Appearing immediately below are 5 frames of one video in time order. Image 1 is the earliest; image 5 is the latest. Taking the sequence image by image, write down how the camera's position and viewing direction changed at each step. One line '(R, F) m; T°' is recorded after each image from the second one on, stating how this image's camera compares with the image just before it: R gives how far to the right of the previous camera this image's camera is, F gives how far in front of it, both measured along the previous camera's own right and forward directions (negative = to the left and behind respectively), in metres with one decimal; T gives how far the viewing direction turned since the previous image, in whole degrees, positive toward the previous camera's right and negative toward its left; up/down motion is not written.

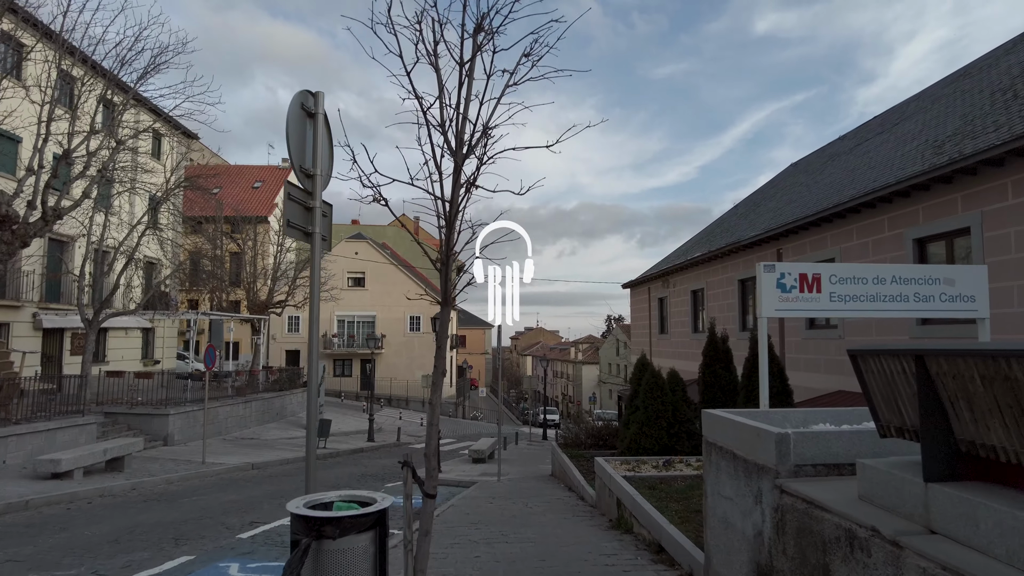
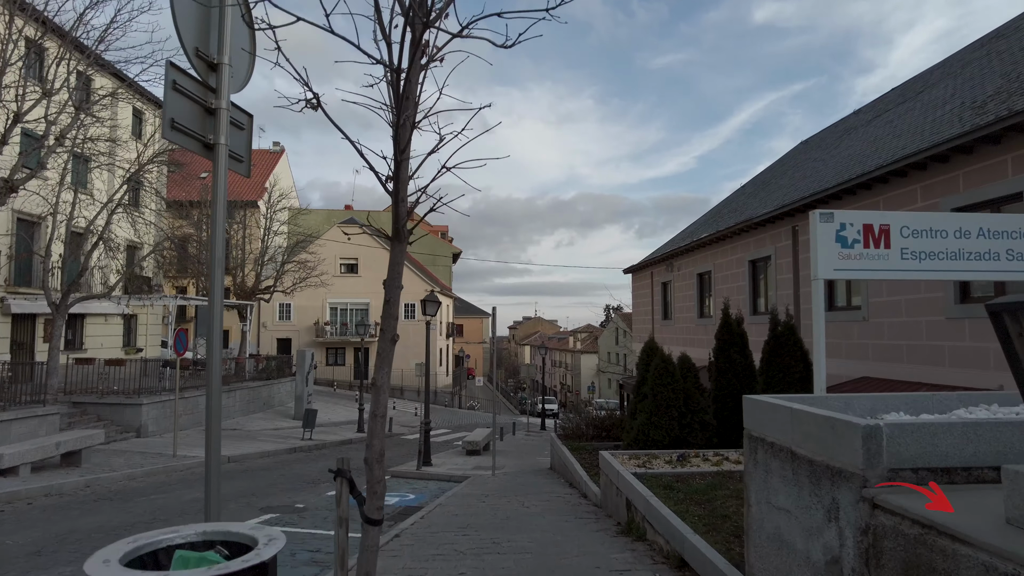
(+0.1, +1.1) m; 0°
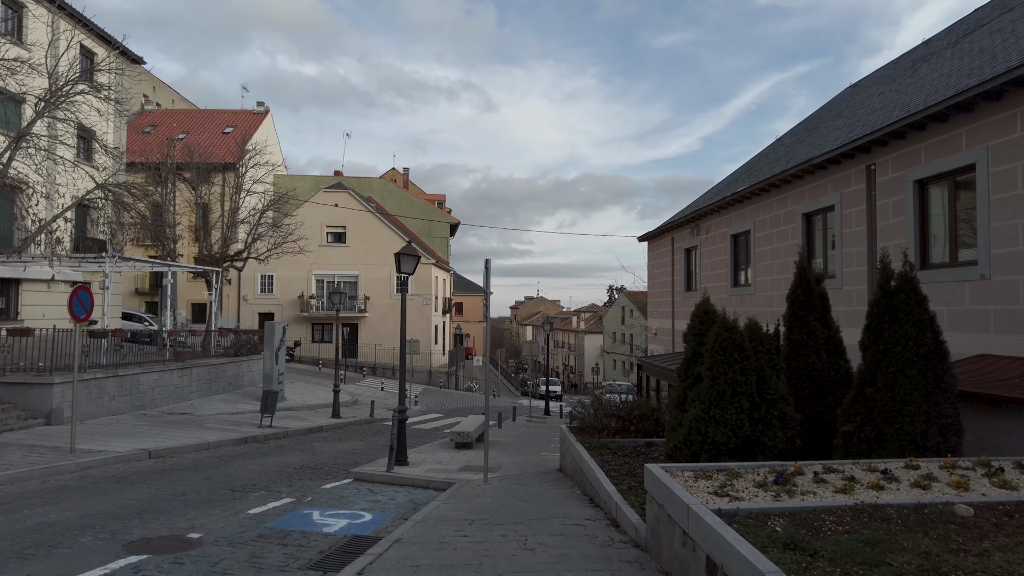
(0.0, +3.1) m; 0°
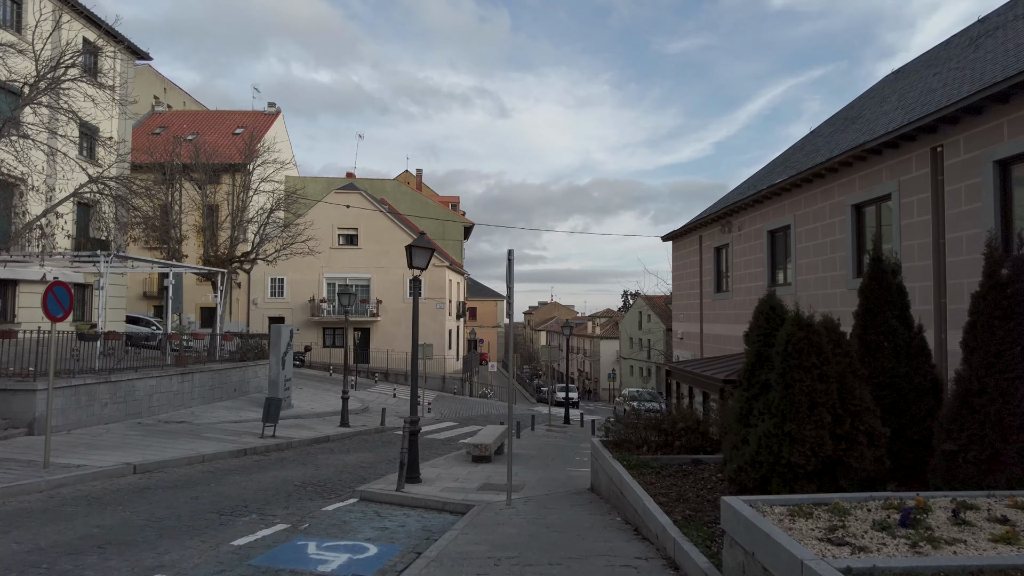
(-0.2, +1.2) m; -1°
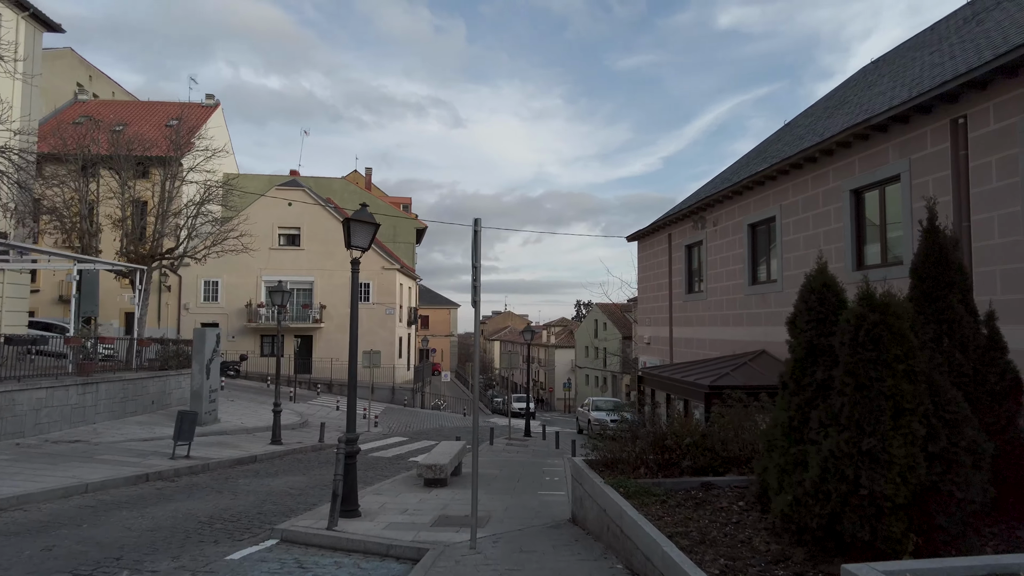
(-0.1, +1.8) m; +4°
